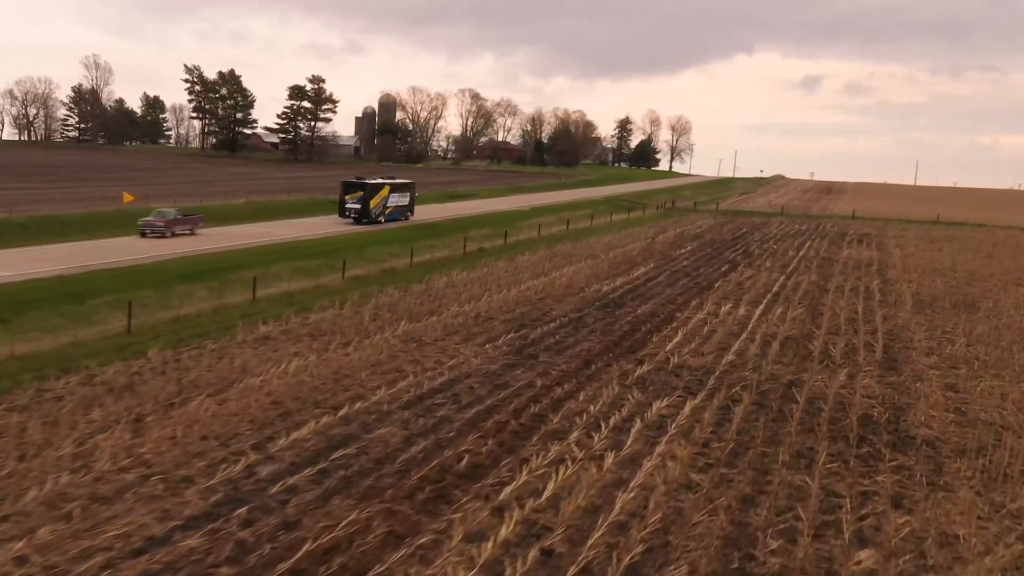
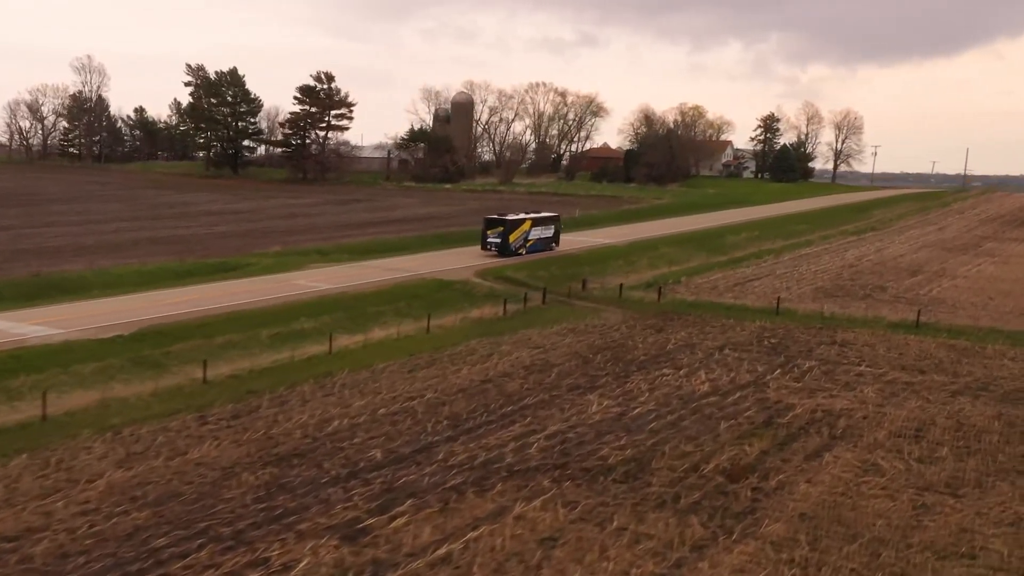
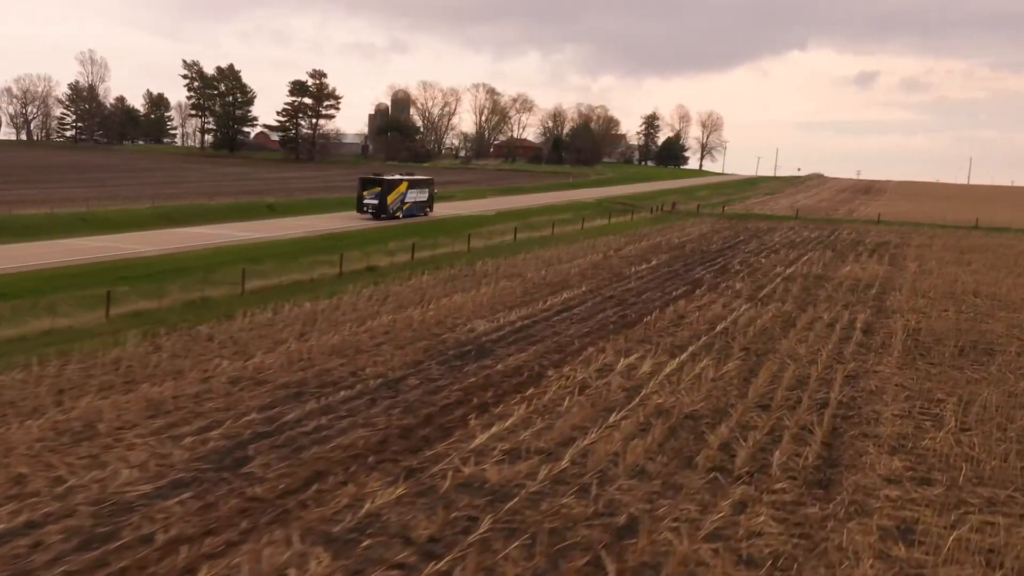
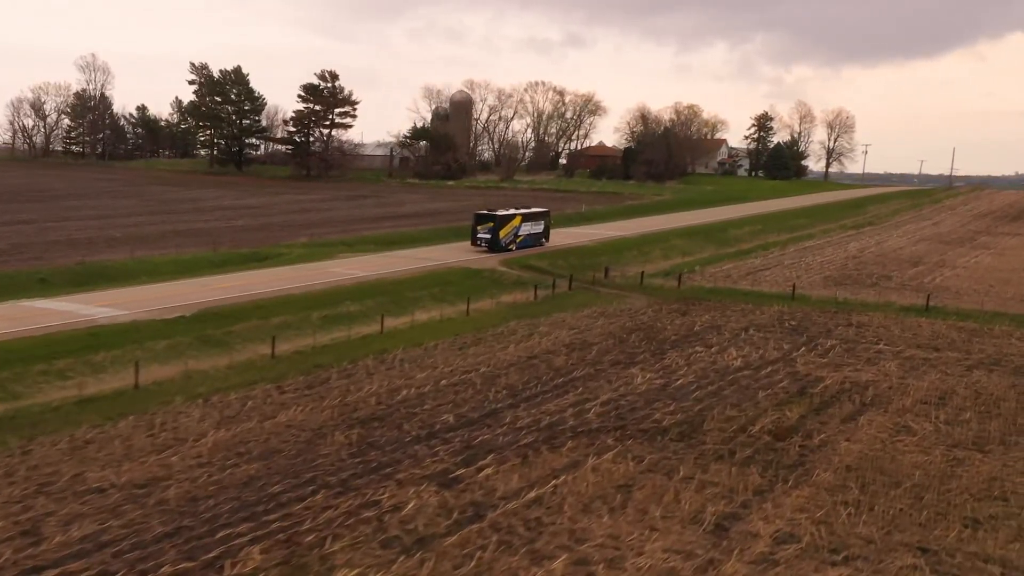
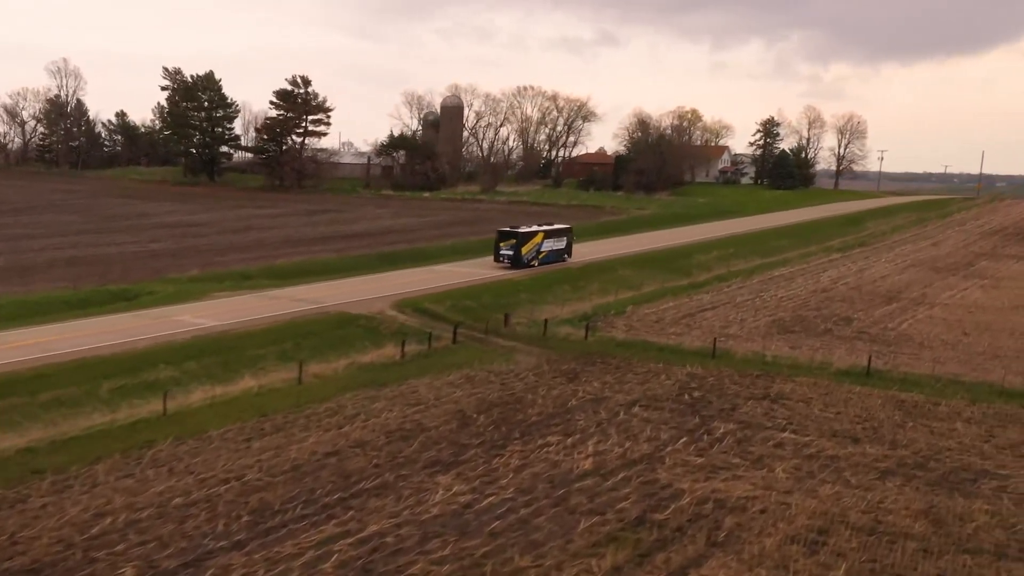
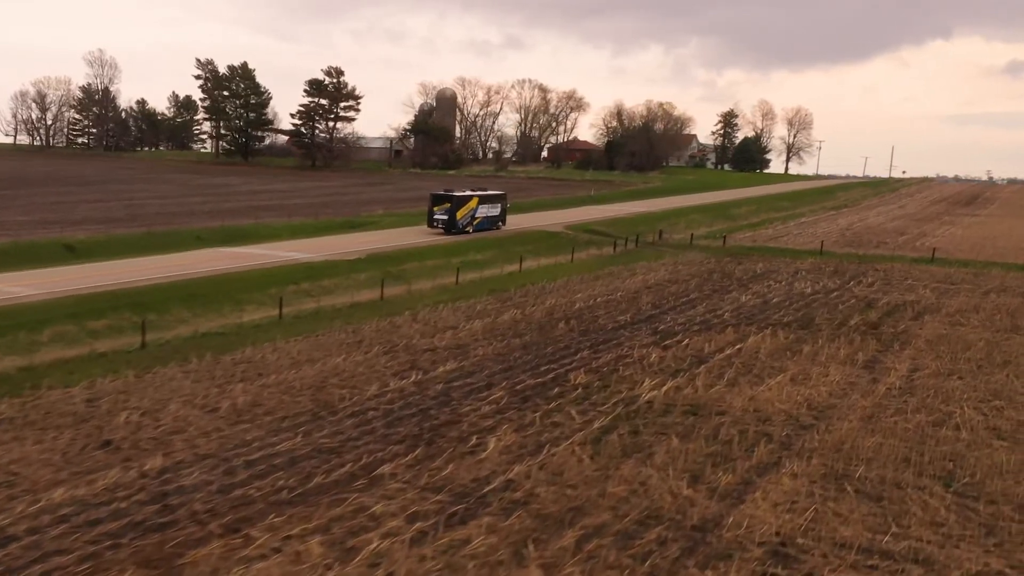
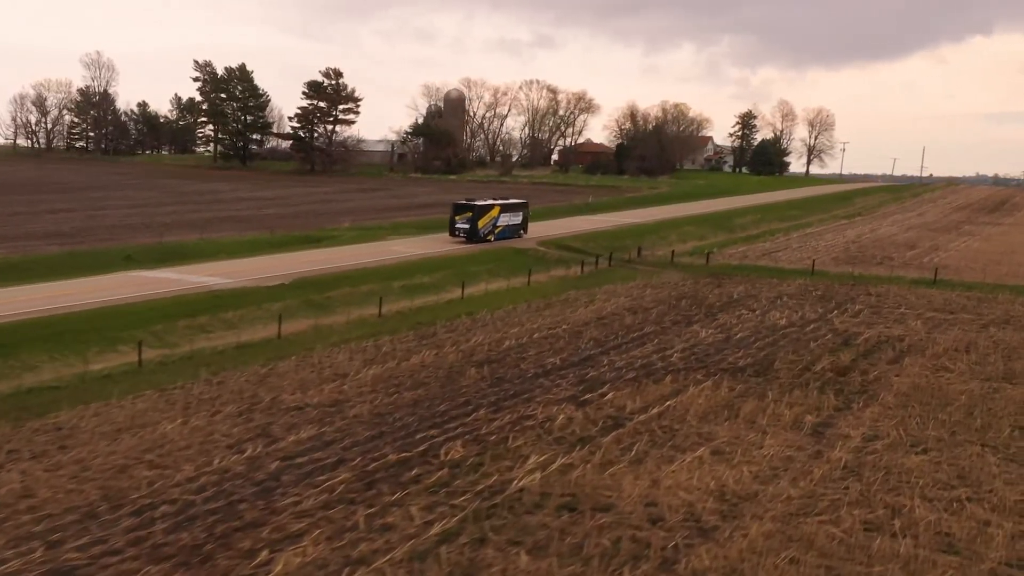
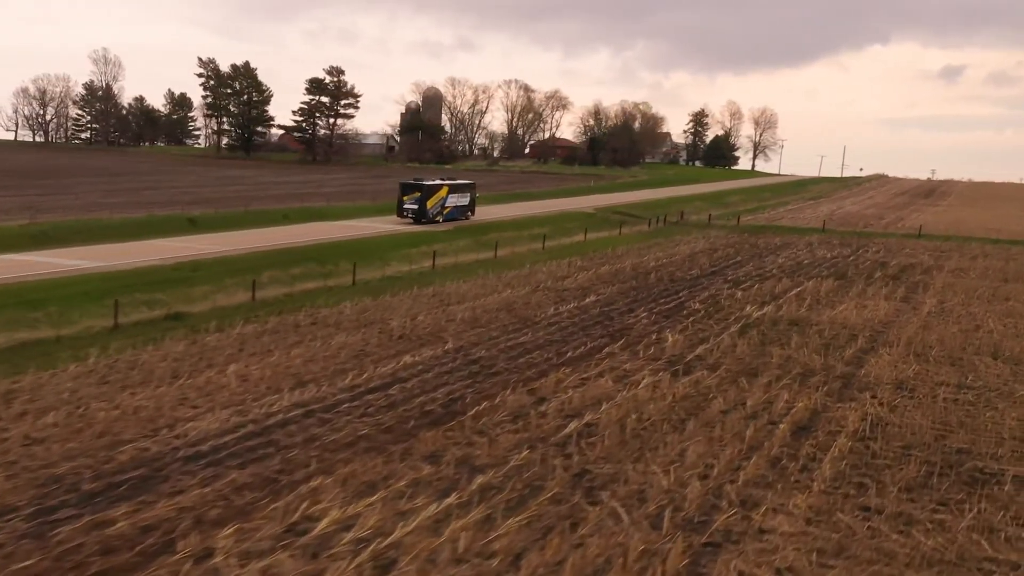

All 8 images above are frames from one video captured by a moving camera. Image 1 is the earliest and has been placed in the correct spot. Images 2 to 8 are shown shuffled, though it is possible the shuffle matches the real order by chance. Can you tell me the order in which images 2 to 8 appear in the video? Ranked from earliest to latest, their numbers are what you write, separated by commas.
3, 8, 6, 7, 4, 2, 5
